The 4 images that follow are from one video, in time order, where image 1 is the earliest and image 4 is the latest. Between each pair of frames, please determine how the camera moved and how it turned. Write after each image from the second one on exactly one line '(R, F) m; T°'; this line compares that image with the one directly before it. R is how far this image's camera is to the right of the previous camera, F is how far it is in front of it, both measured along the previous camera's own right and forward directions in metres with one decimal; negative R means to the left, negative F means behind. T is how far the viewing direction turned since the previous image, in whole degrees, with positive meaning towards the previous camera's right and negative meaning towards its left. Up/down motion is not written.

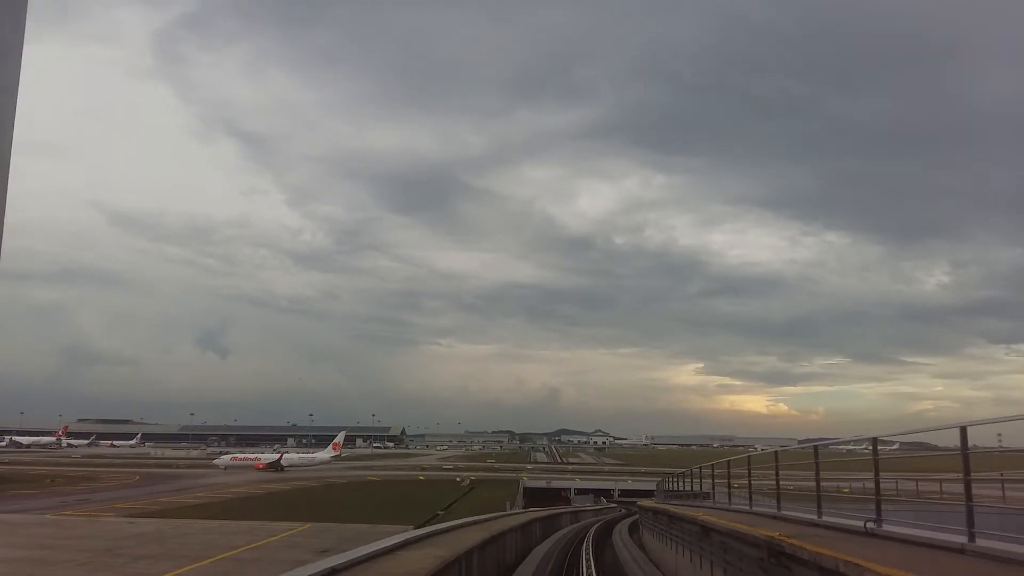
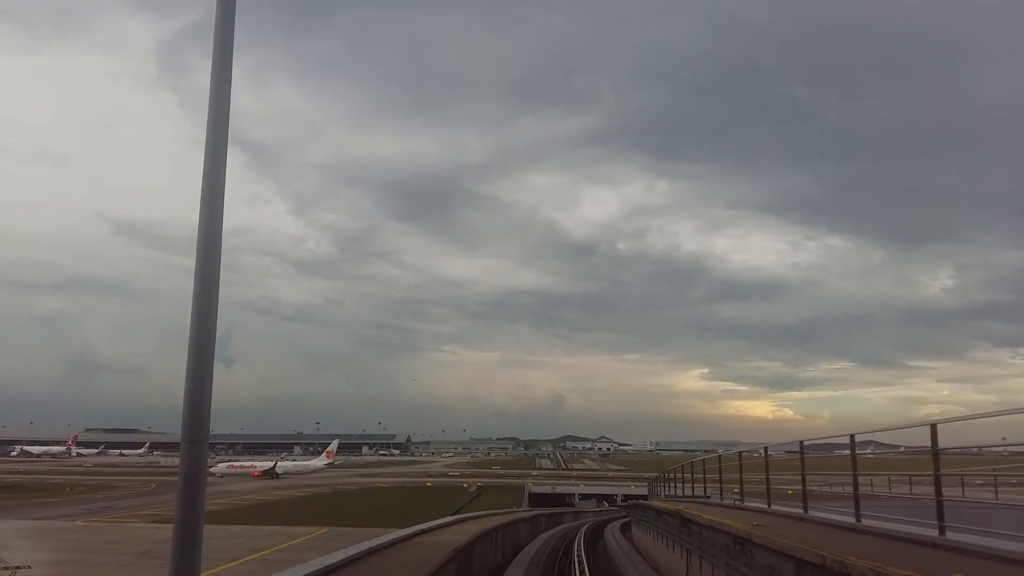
(-0.4, -2.1) m; 0°
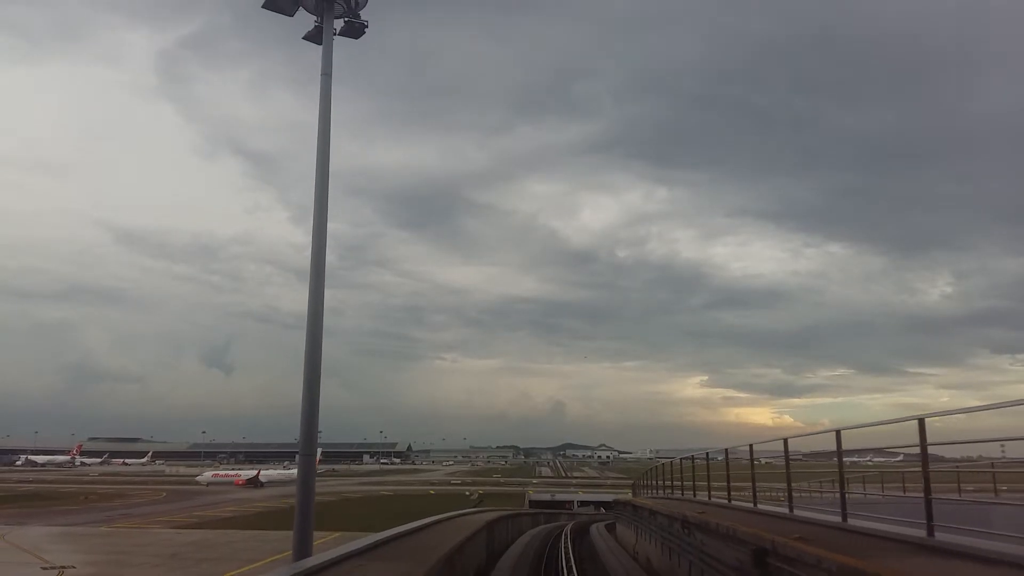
(-0.1, -3.1) m; 0°
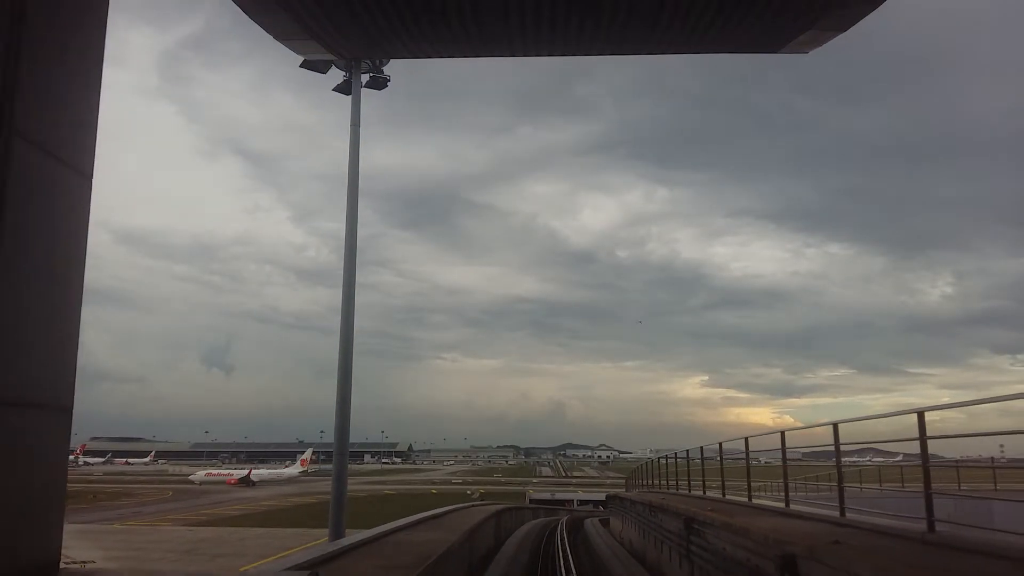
(-0.1, -1.6) m; 0°
